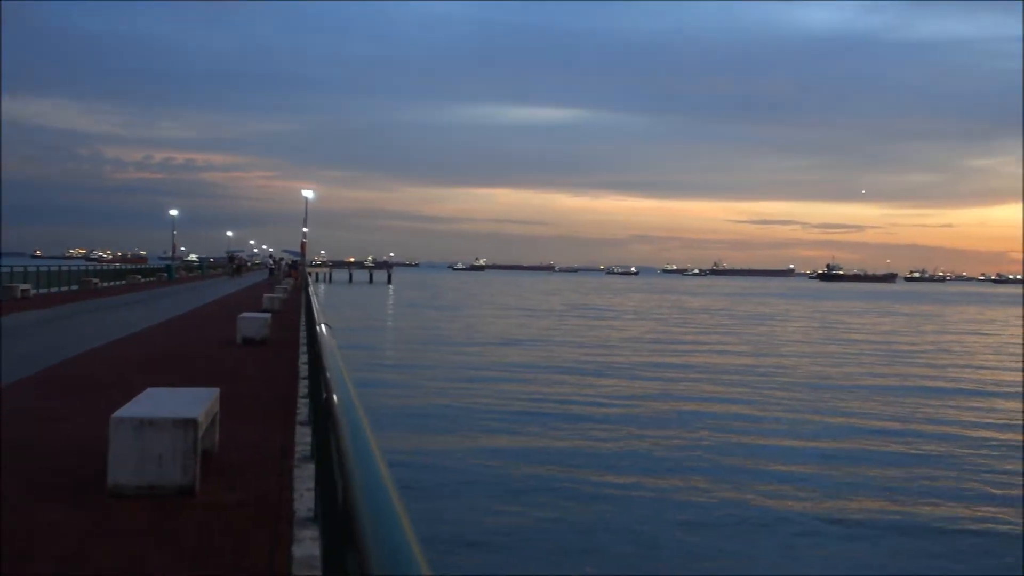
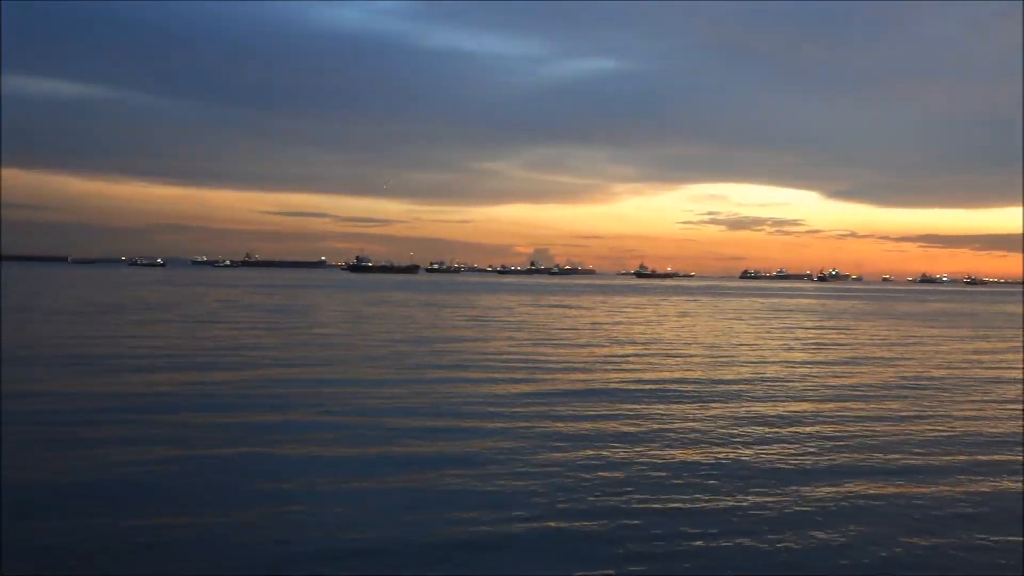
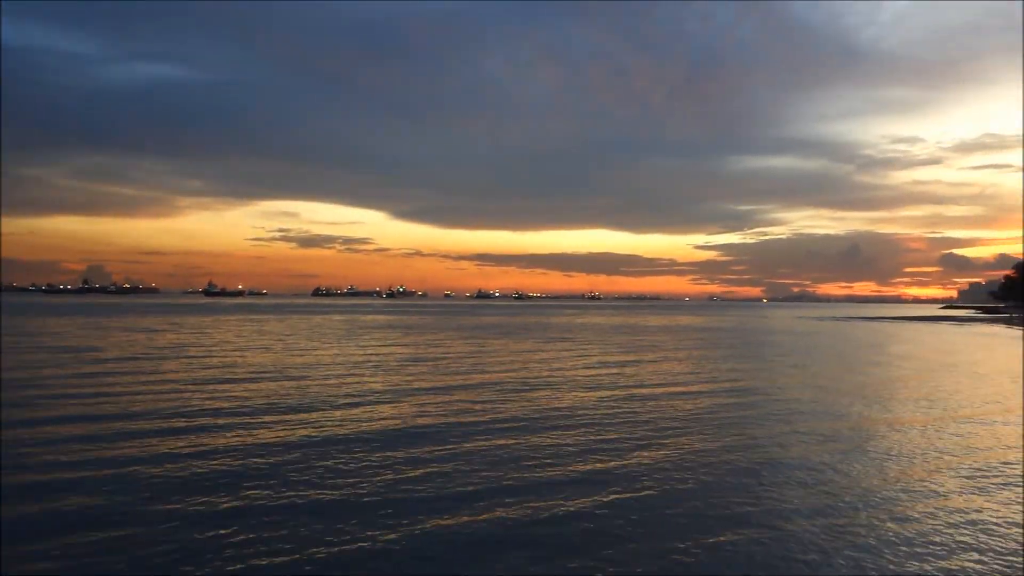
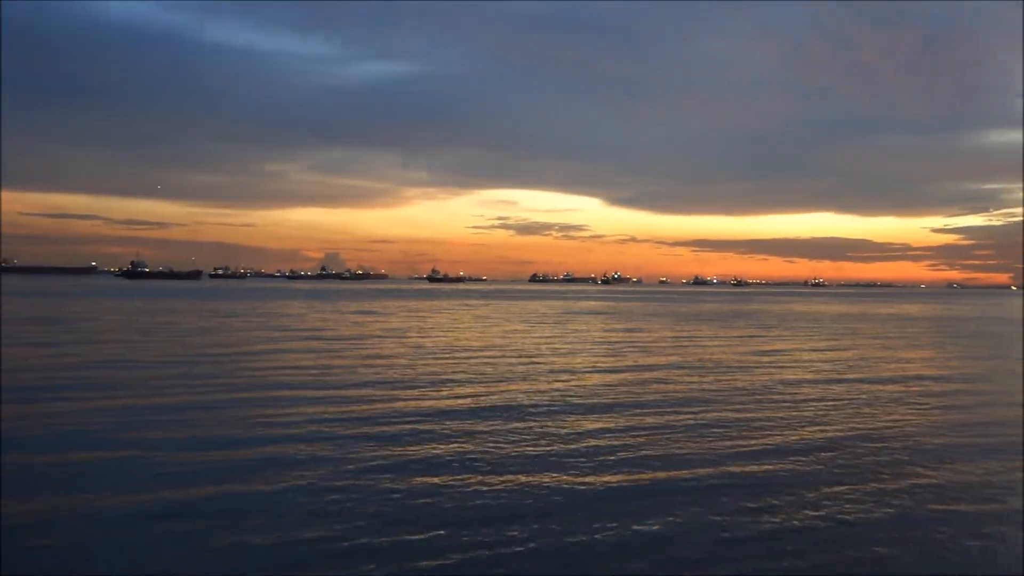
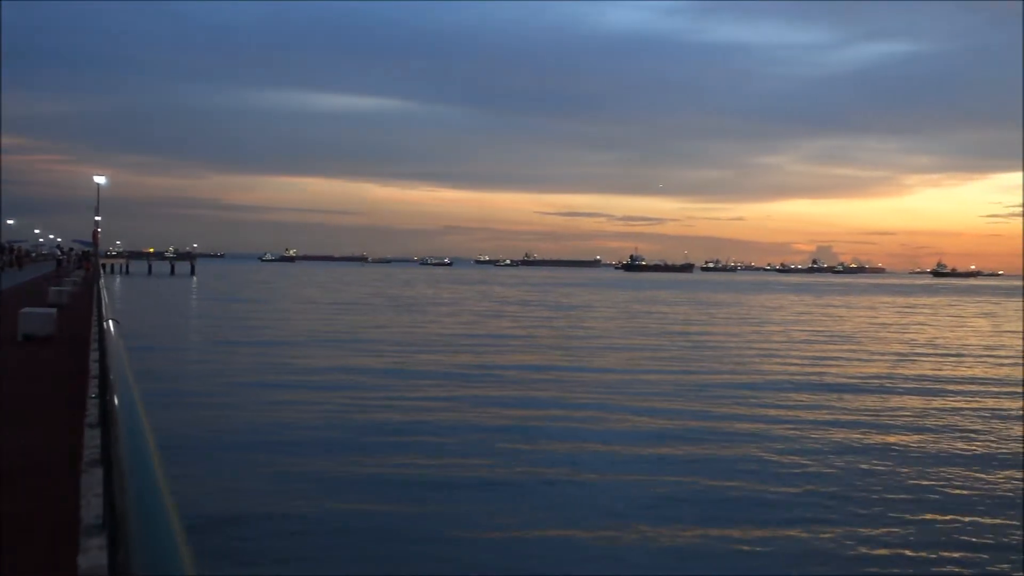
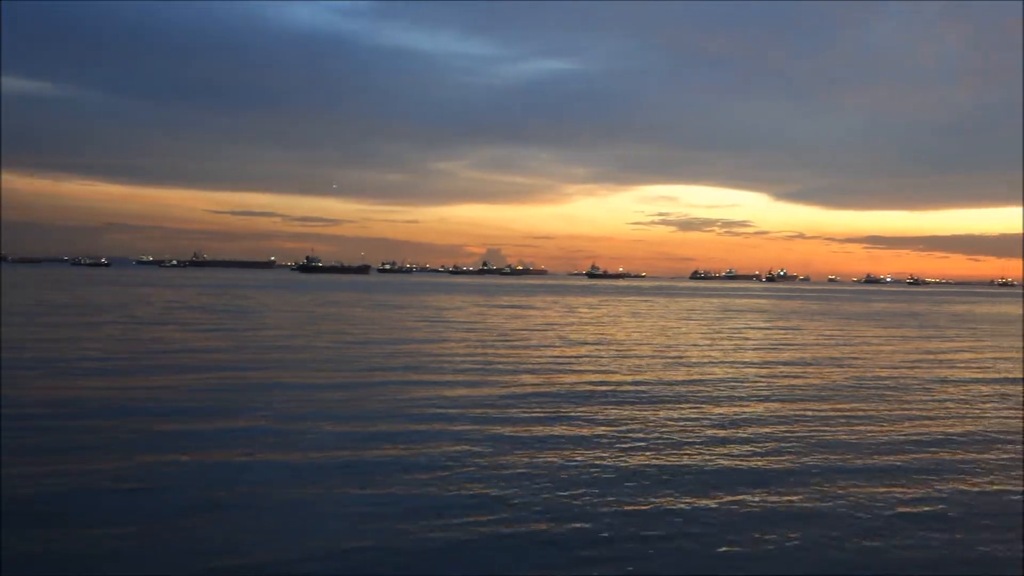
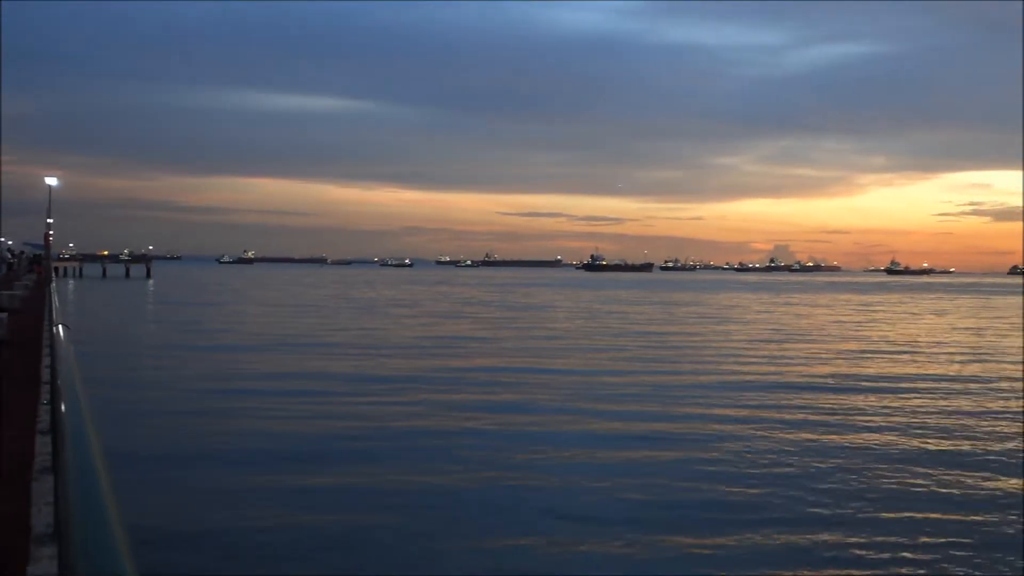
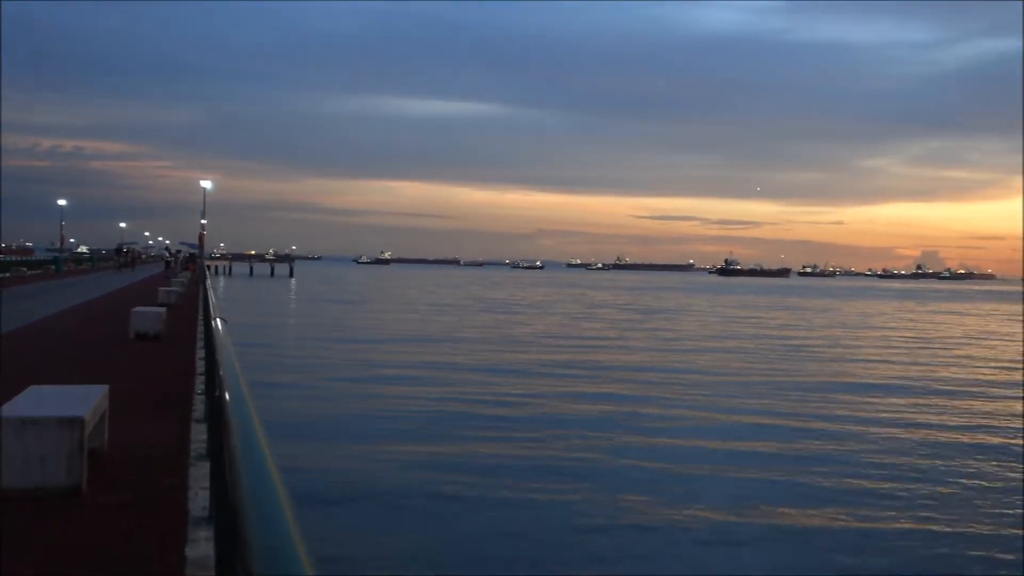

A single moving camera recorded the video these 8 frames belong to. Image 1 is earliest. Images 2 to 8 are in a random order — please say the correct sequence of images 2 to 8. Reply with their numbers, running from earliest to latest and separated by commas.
8, 5, 7, 2, 6, 4, 3
